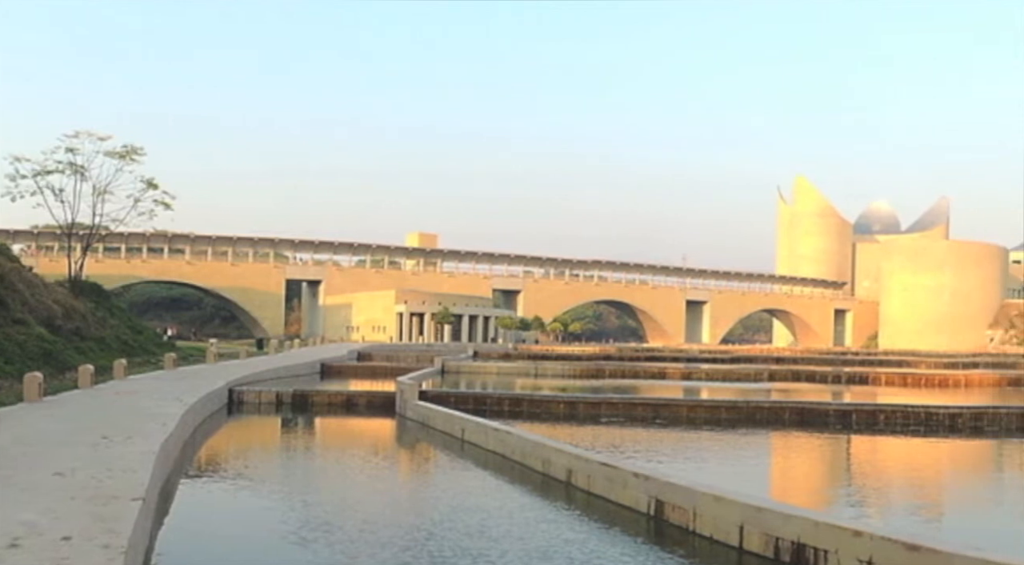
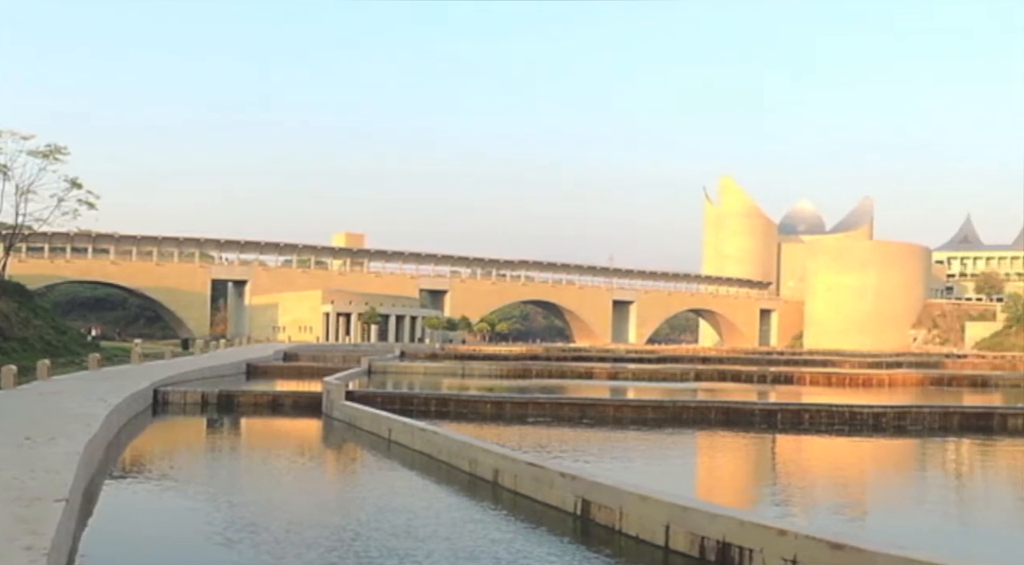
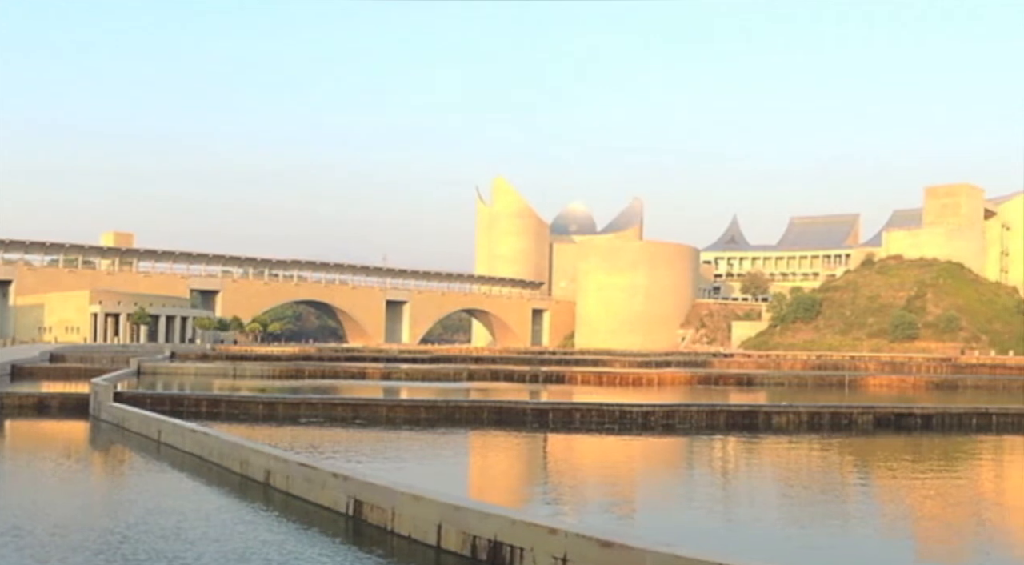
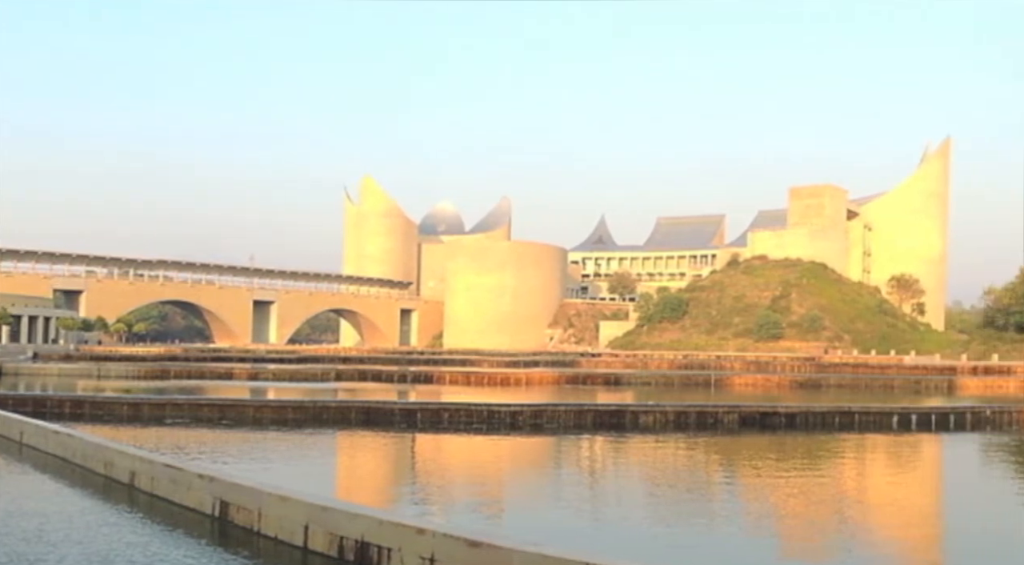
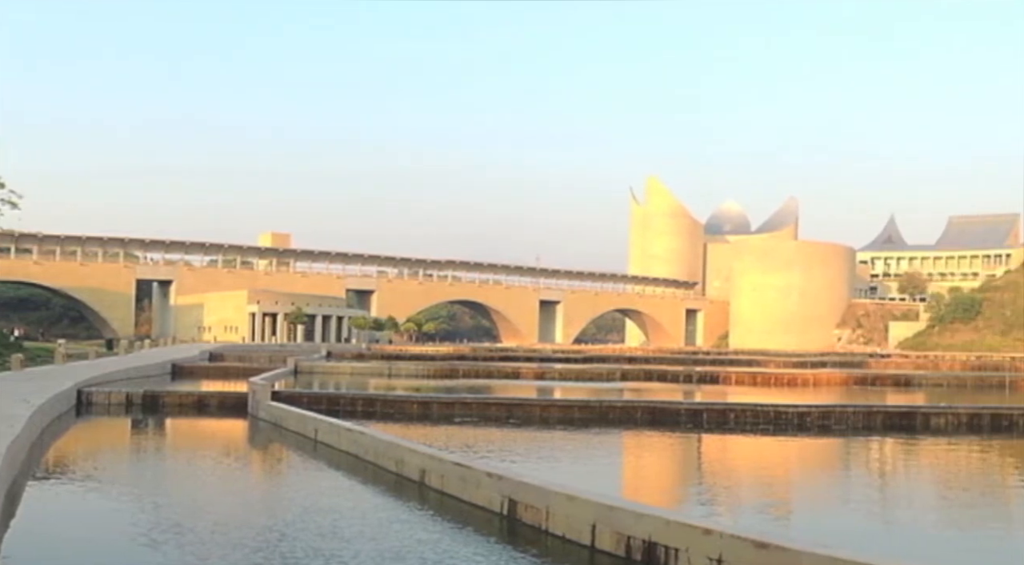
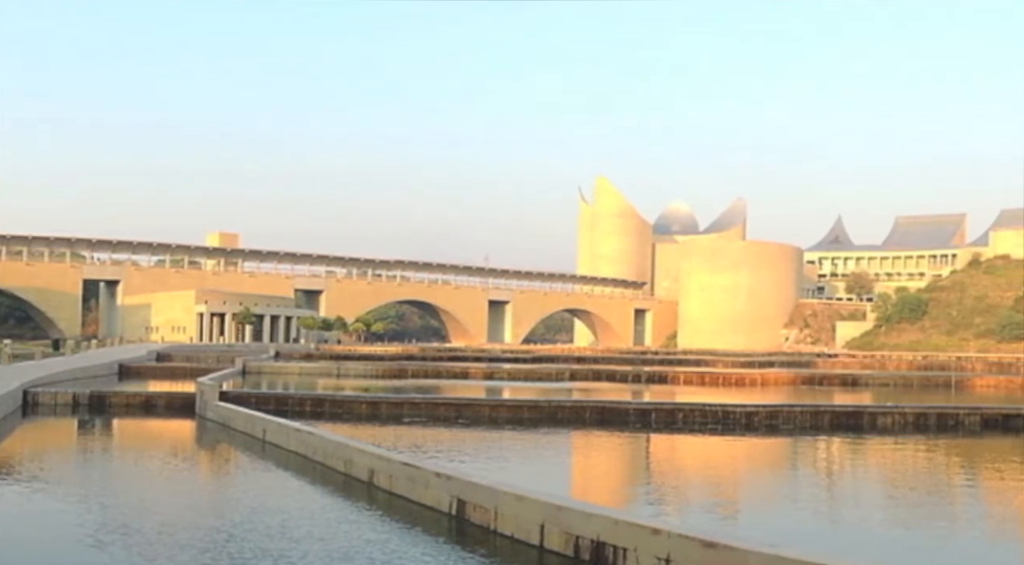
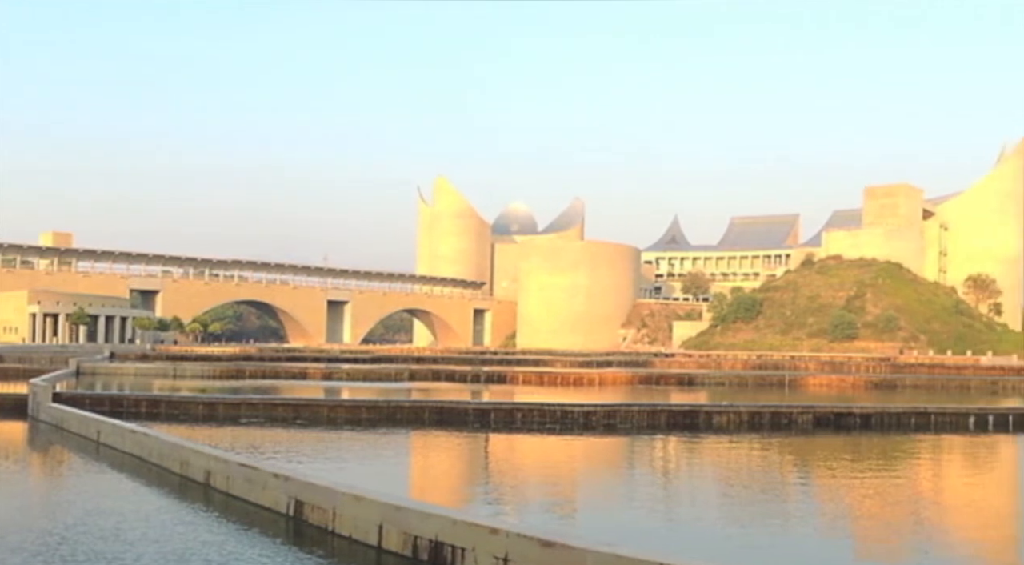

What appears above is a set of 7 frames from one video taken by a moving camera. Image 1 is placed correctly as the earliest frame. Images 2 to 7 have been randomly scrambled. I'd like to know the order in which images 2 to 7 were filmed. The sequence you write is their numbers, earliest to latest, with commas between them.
2, 5, 6, 3, 7, 4
